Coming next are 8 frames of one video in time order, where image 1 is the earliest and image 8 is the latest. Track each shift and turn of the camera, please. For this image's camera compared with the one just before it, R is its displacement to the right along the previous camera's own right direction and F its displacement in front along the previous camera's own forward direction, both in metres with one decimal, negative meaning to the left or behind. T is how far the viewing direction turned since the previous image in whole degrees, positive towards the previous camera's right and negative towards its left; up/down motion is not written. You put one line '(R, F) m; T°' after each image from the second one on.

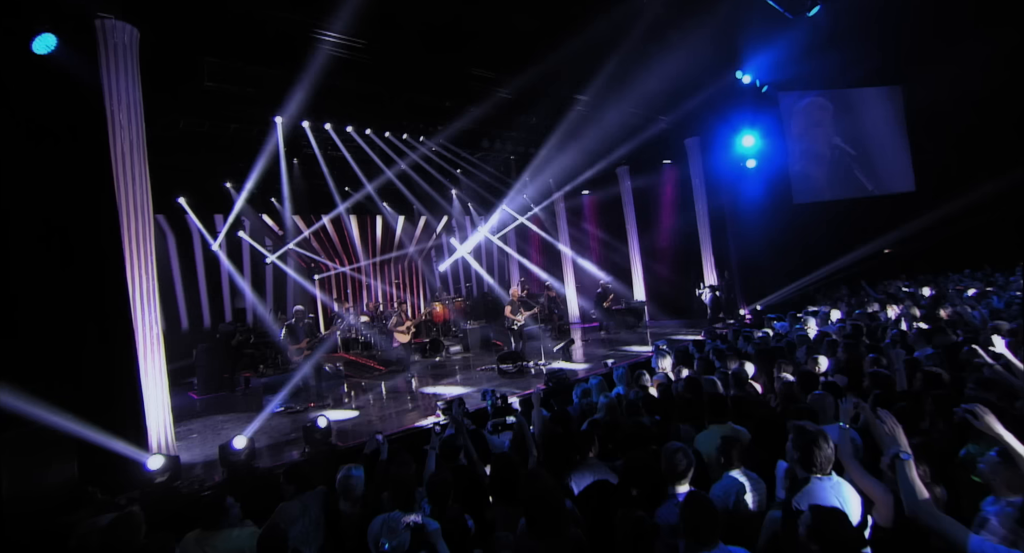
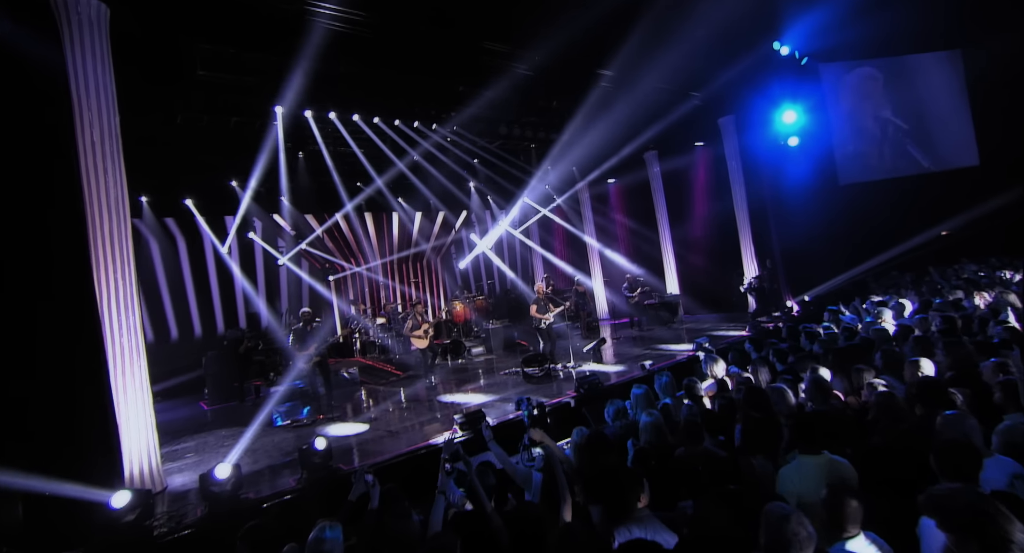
(0.0, +0.8) m; -3°
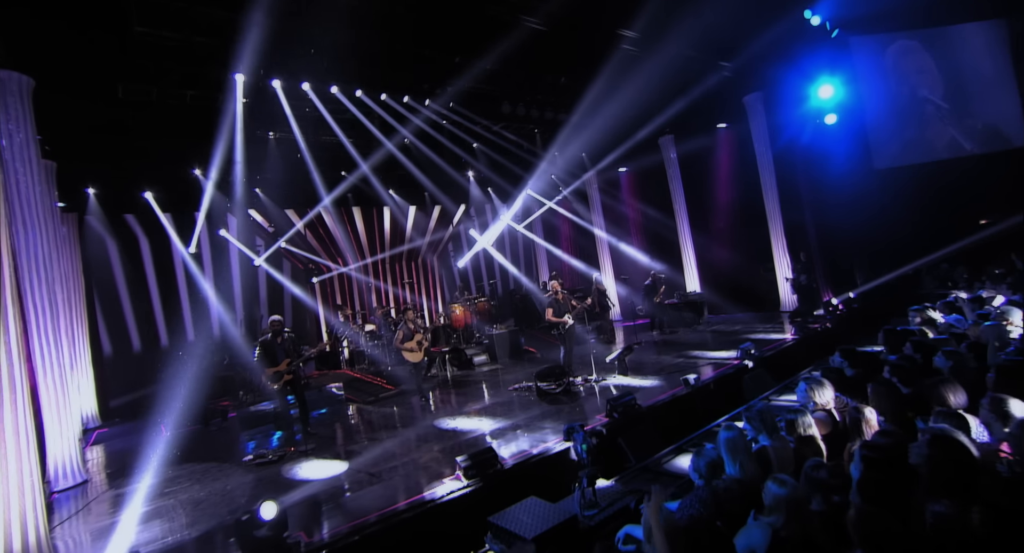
(-0.2, +1.4) m; 0°
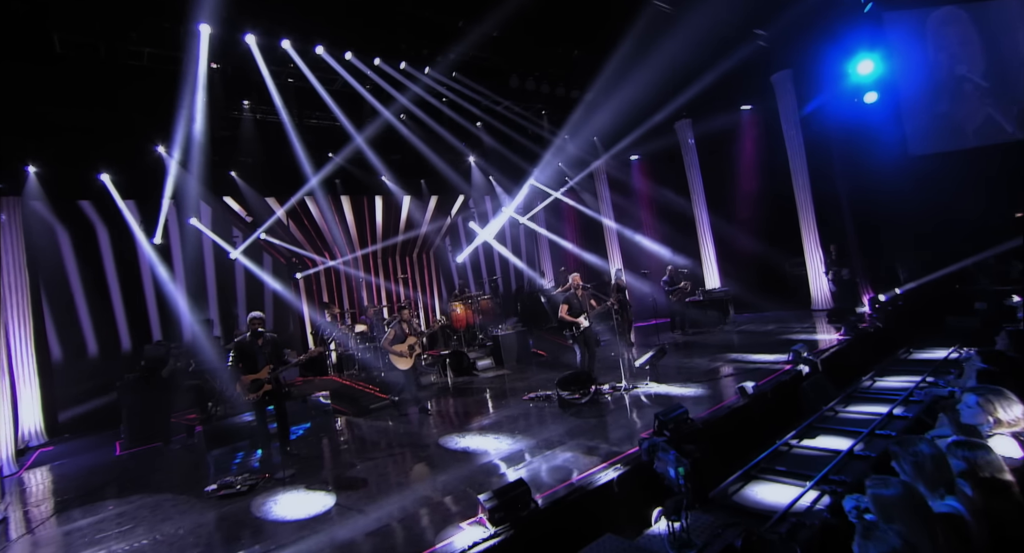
(-0.4, +1.1) m; +1°
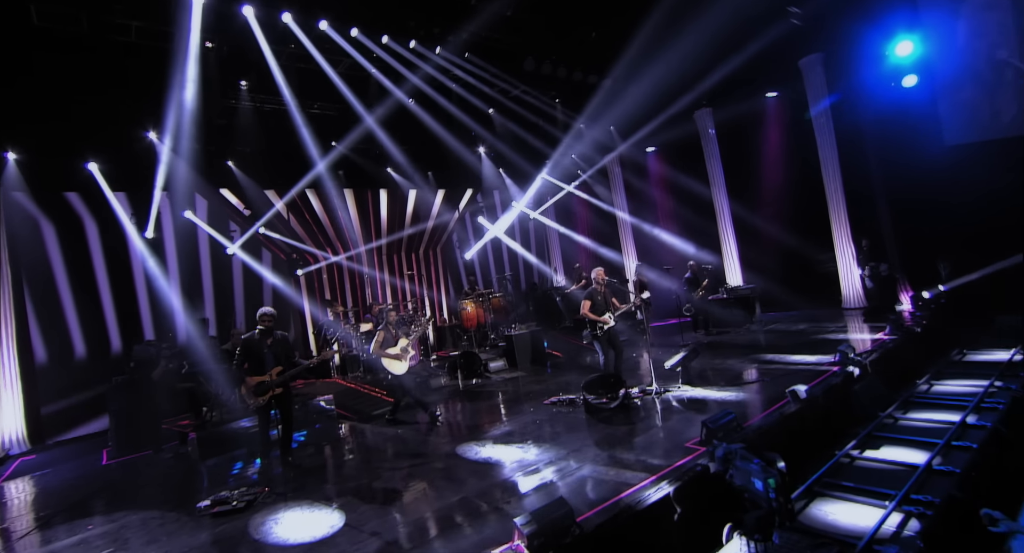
(-0.3, +0.6) m; 0°
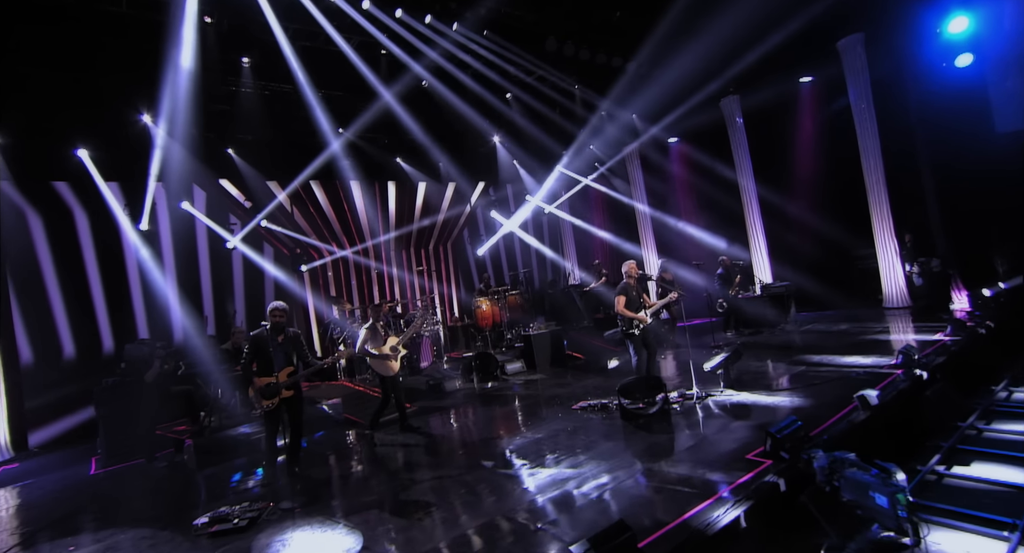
(-0.3, +0.6) m; 0°
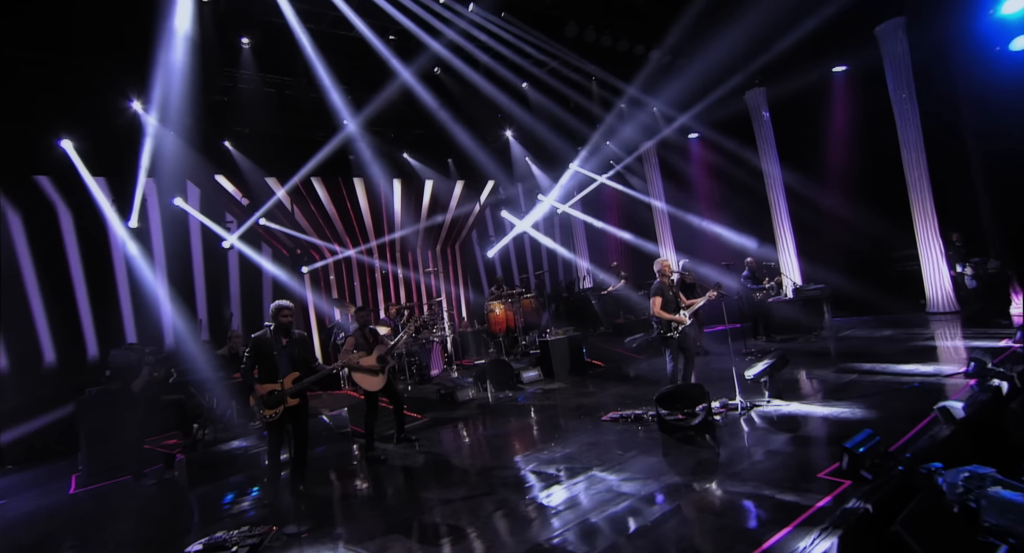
(-0.4, +0.5) m; +1°
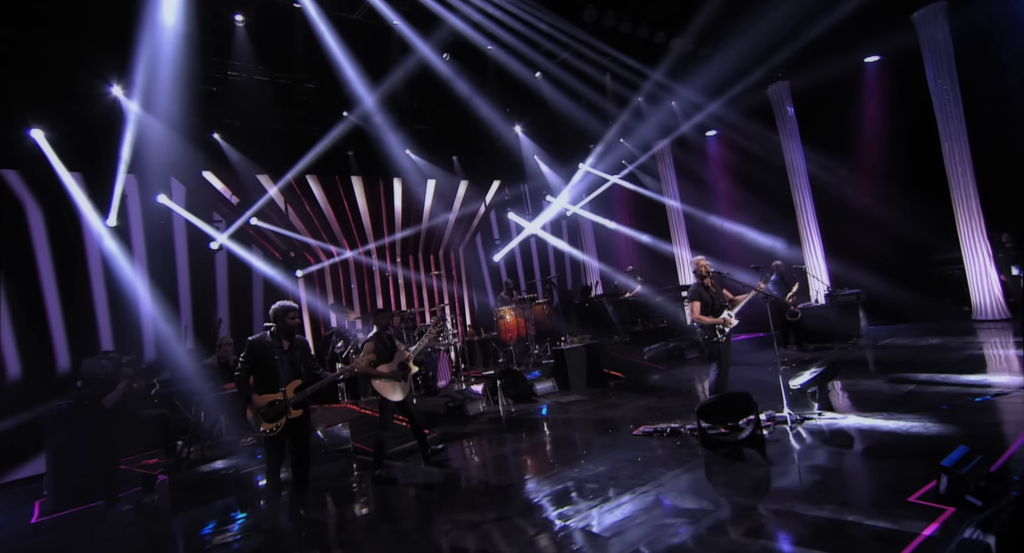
(-0.4, +0.6) m; +2°
